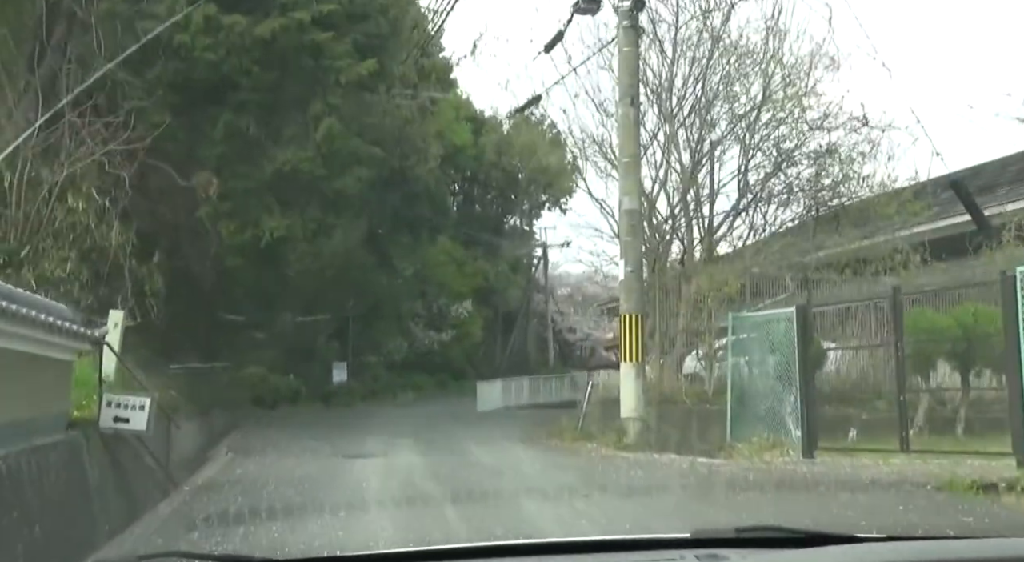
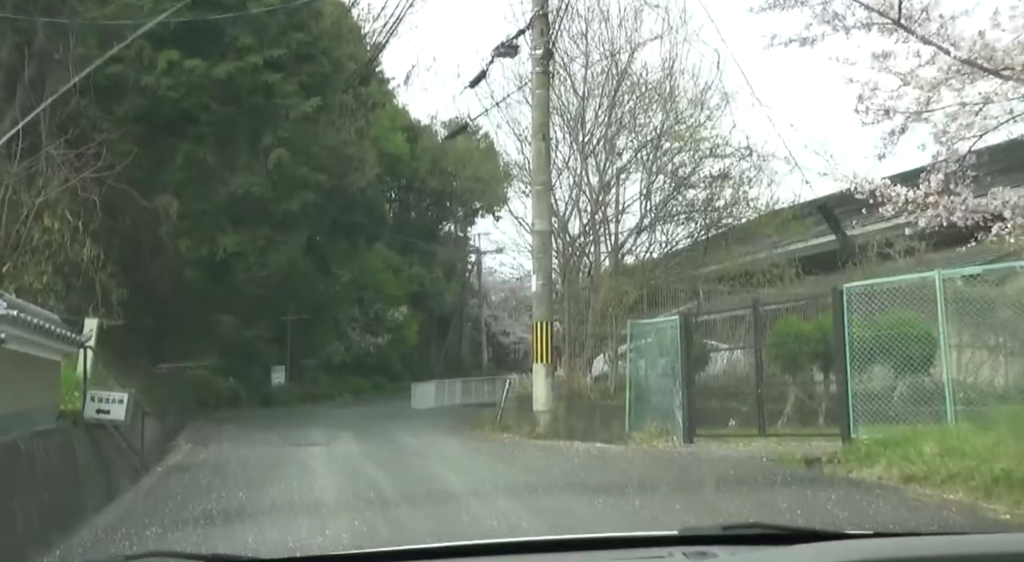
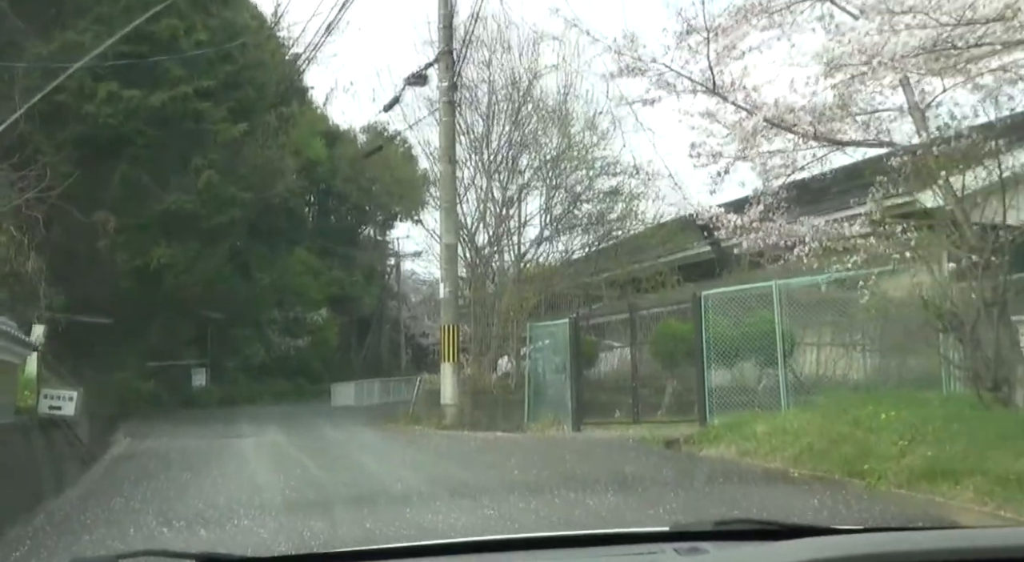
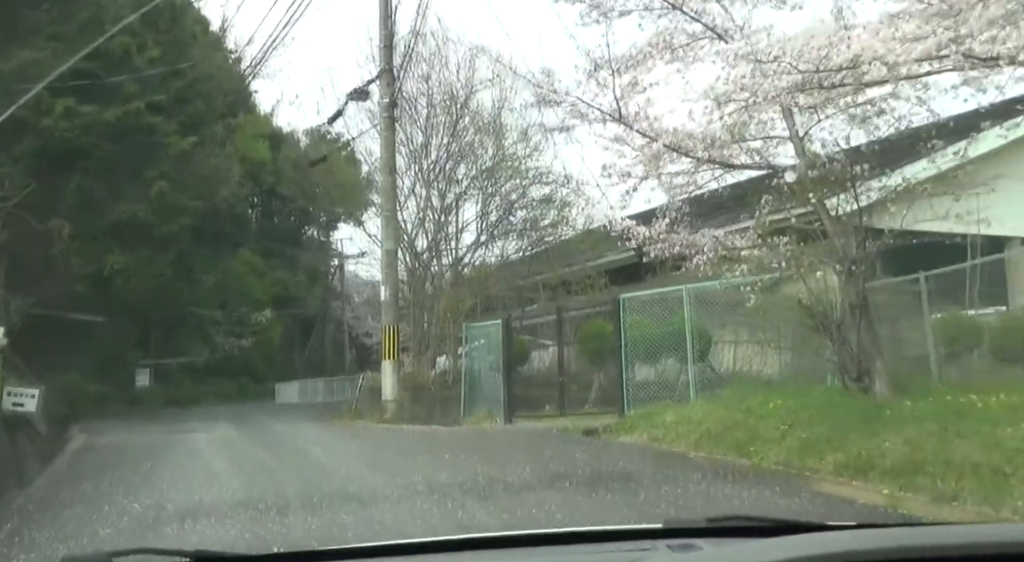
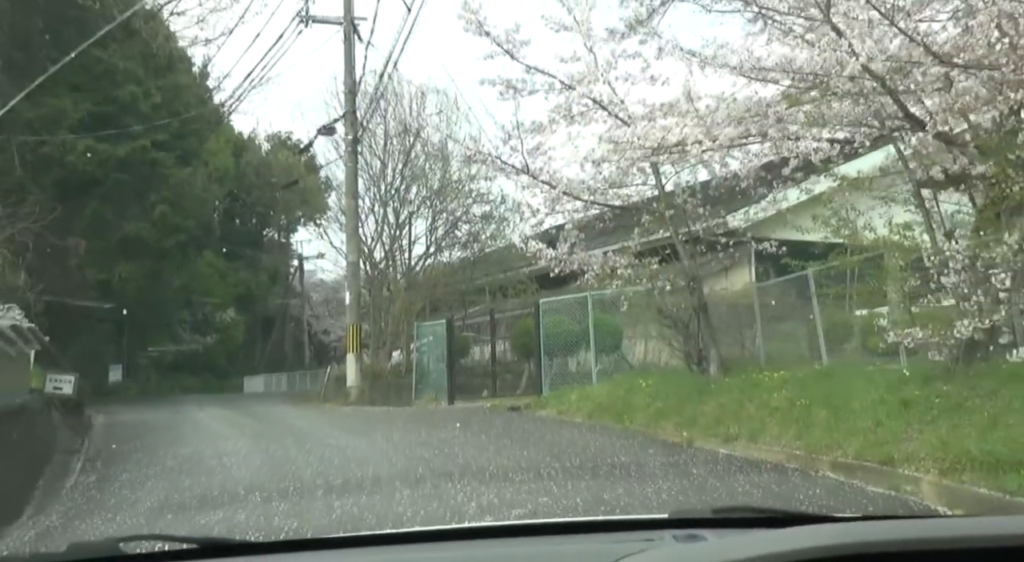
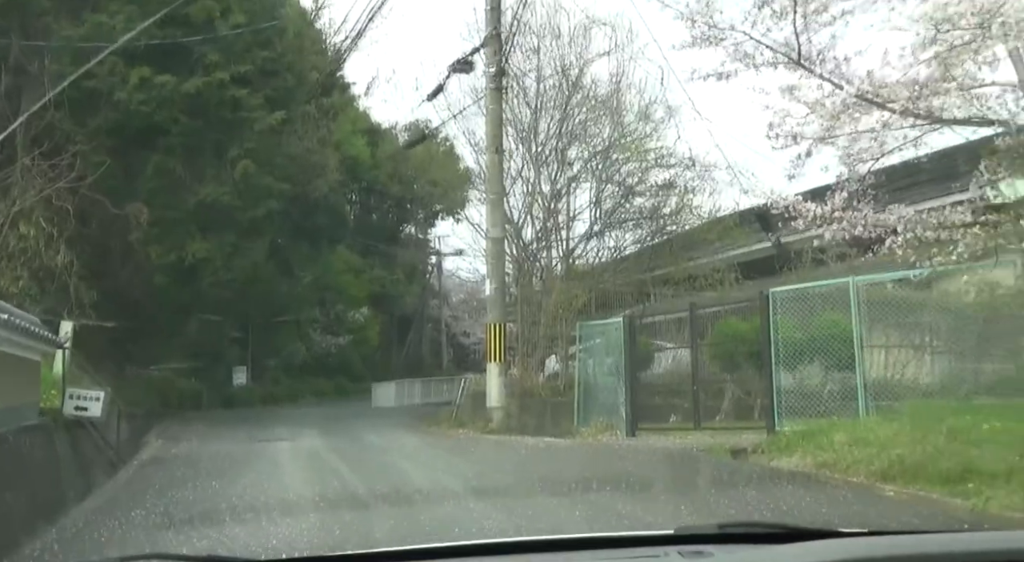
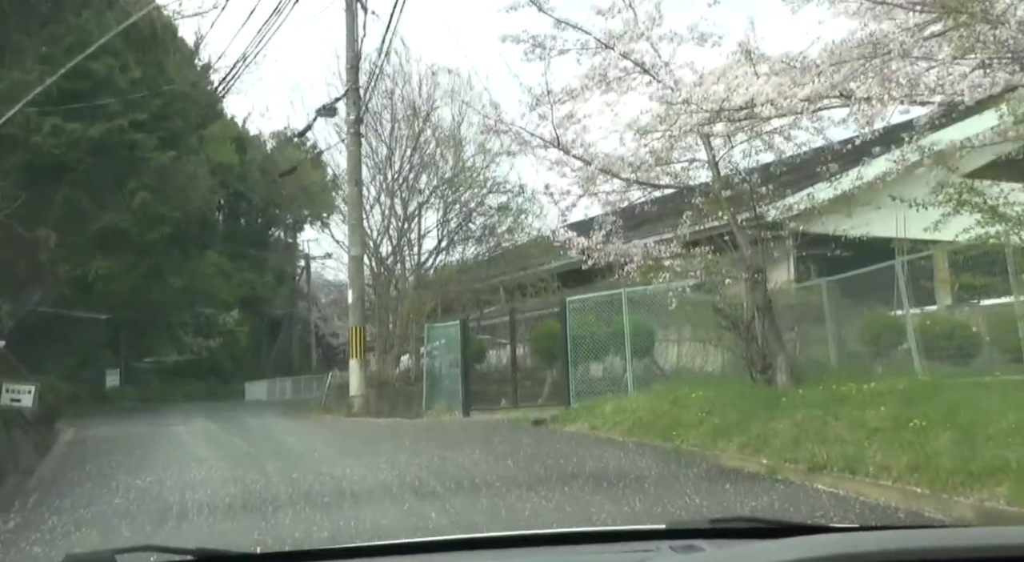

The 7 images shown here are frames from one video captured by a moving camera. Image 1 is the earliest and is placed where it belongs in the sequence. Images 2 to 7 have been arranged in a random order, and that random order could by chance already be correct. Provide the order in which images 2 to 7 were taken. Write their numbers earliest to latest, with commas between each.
2, 6, 3, 4, 7, 5
